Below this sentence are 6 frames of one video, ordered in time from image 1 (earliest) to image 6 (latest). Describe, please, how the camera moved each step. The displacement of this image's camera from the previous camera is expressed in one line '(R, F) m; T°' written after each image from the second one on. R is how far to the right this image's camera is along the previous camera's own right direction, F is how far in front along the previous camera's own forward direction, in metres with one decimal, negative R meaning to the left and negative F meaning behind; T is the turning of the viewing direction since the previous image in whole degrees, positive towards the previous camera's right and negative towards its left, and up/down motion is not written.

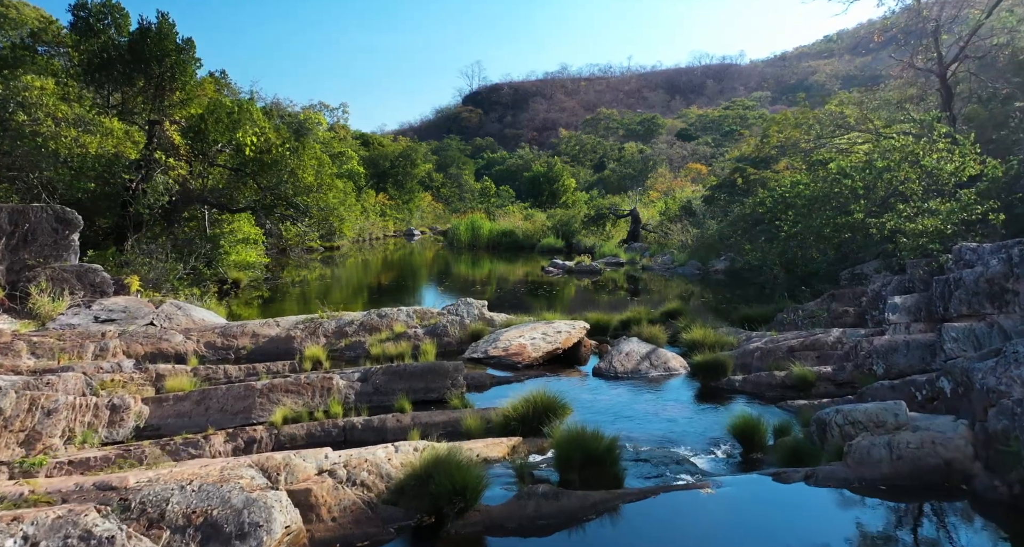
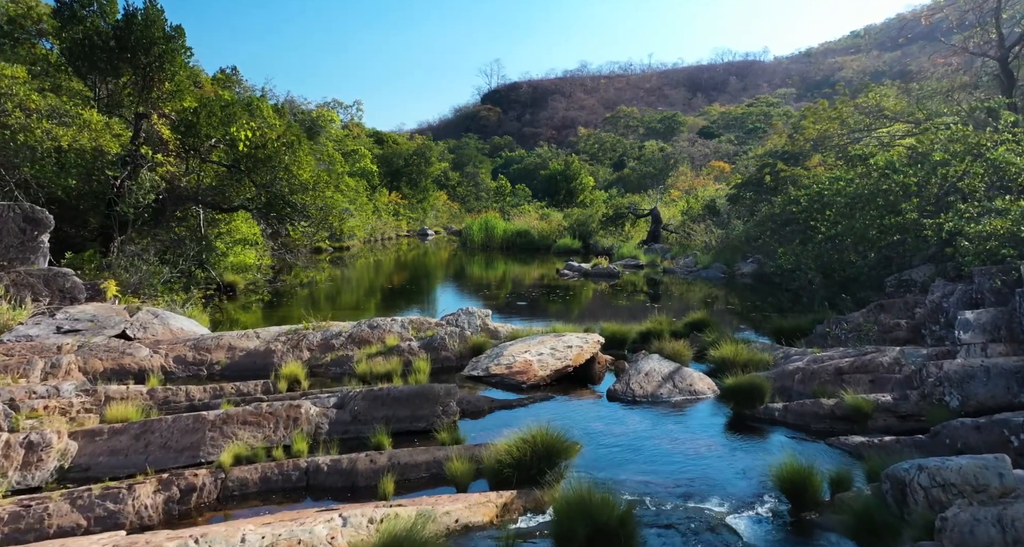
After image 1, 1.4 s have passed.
(+0.2, +1.1) m; -2°
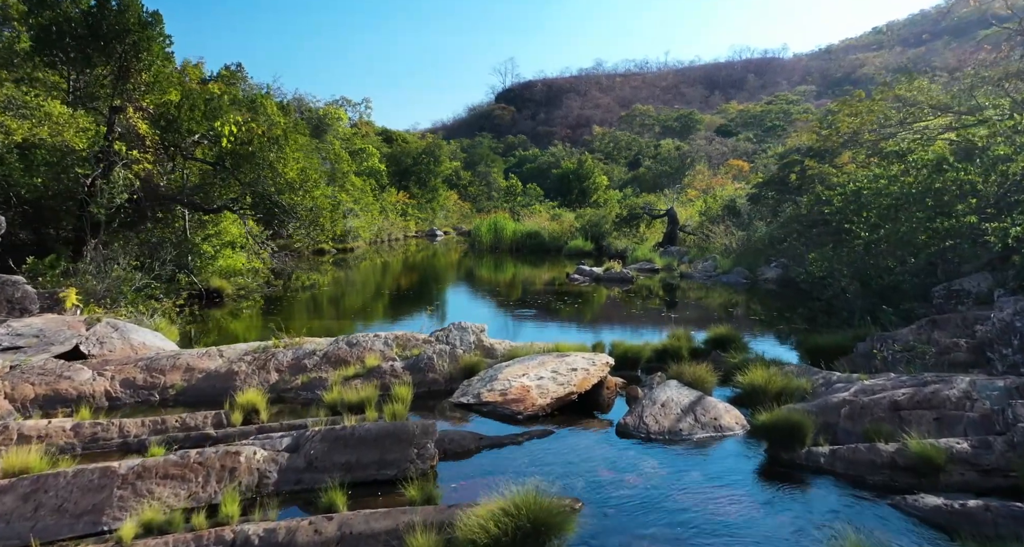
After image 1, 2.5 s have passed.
(+0.2, +1.1) m; -1°
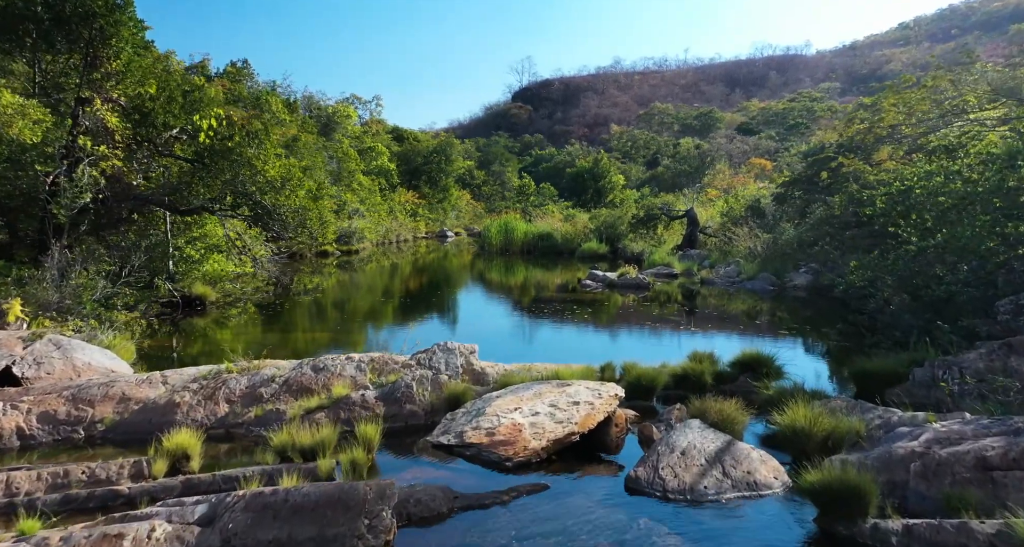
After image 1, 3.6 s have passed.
(+0.2, +1.2) m; -1°
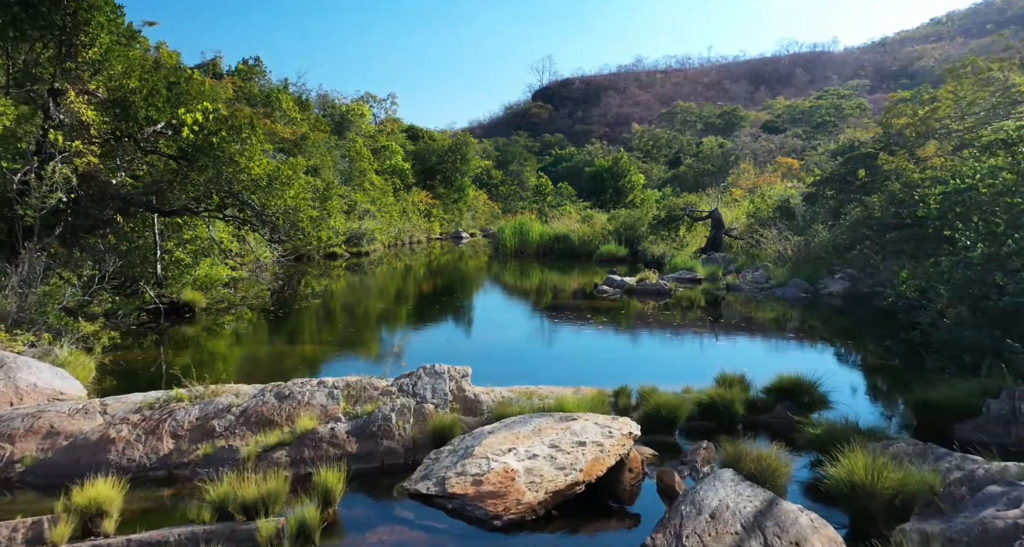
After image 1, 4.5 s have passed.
(+0.2, +1.0) m; -2°
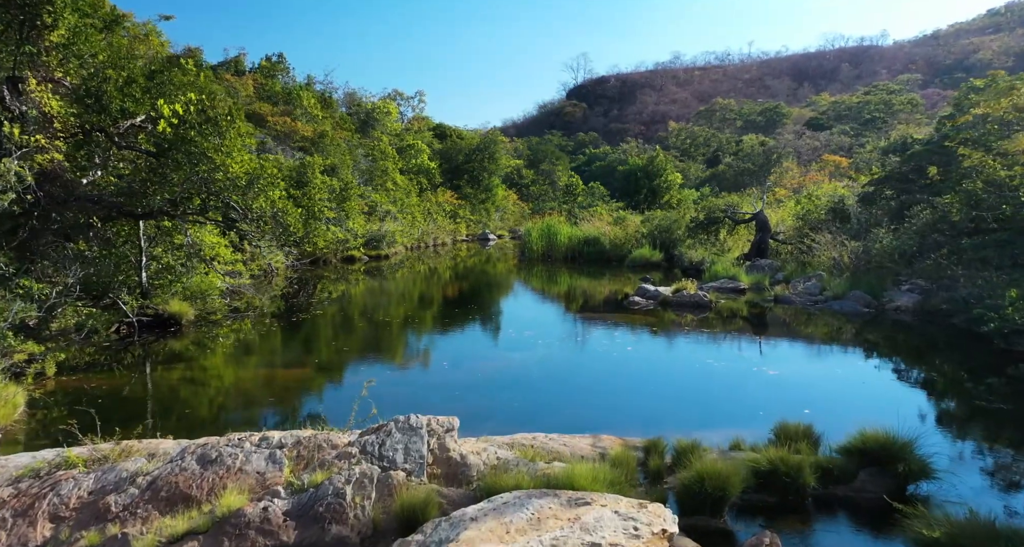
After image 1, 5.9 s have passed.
(+0.3, +1.5) m; -3°
